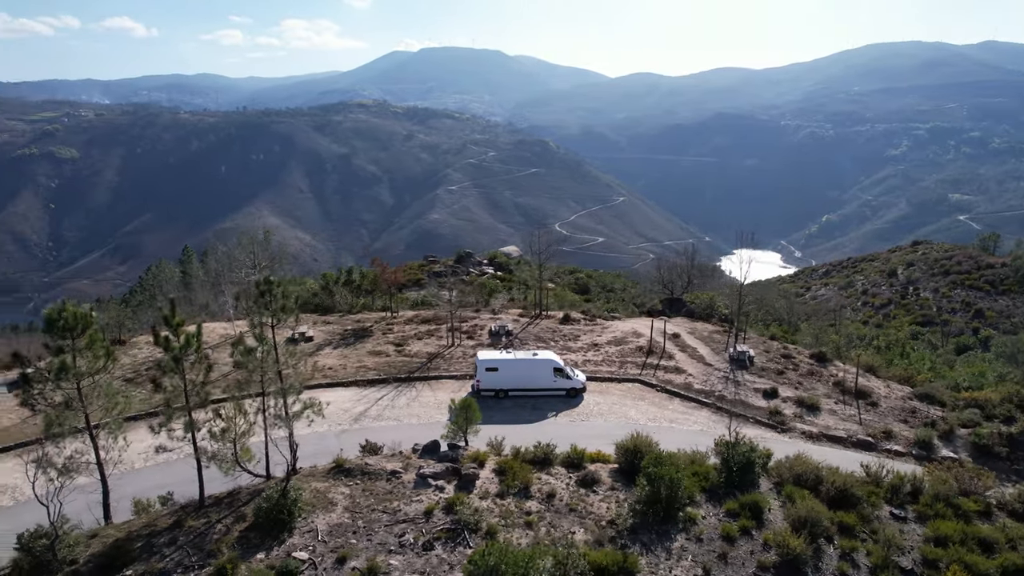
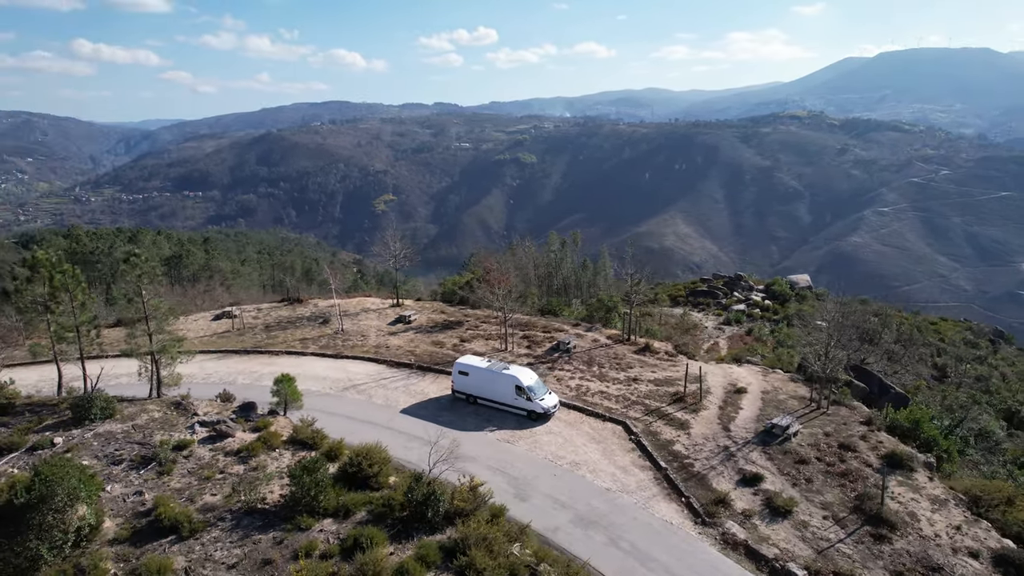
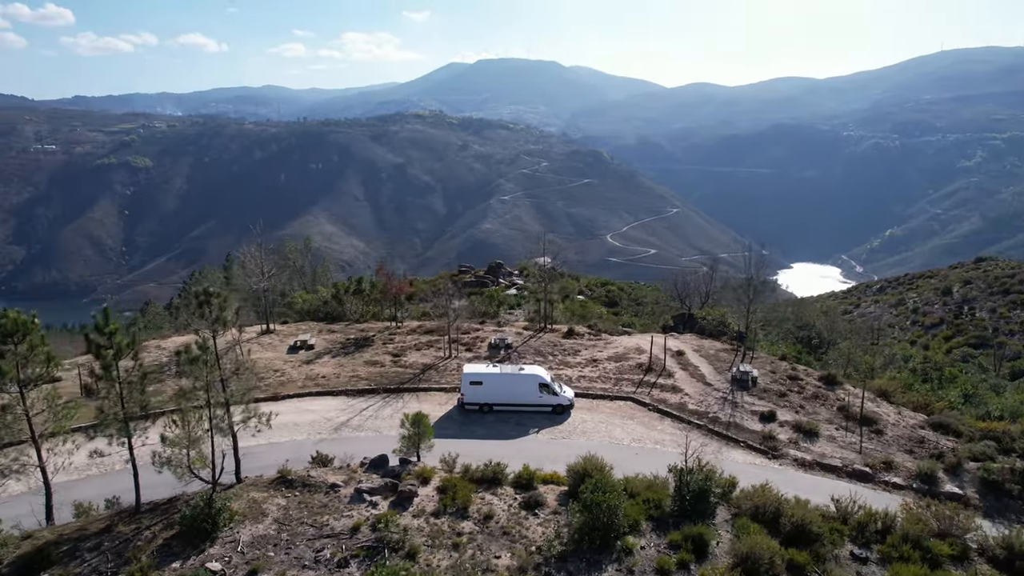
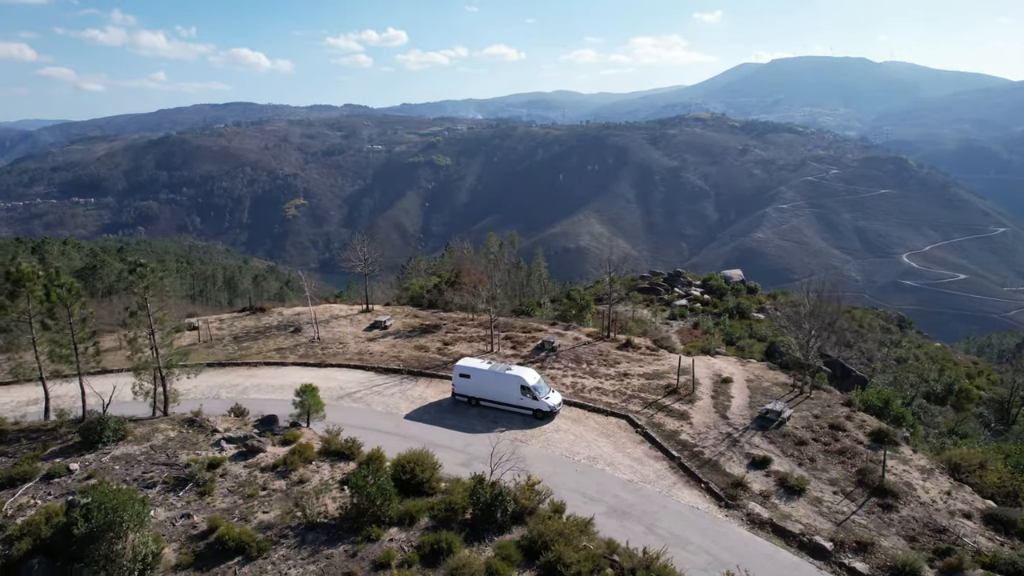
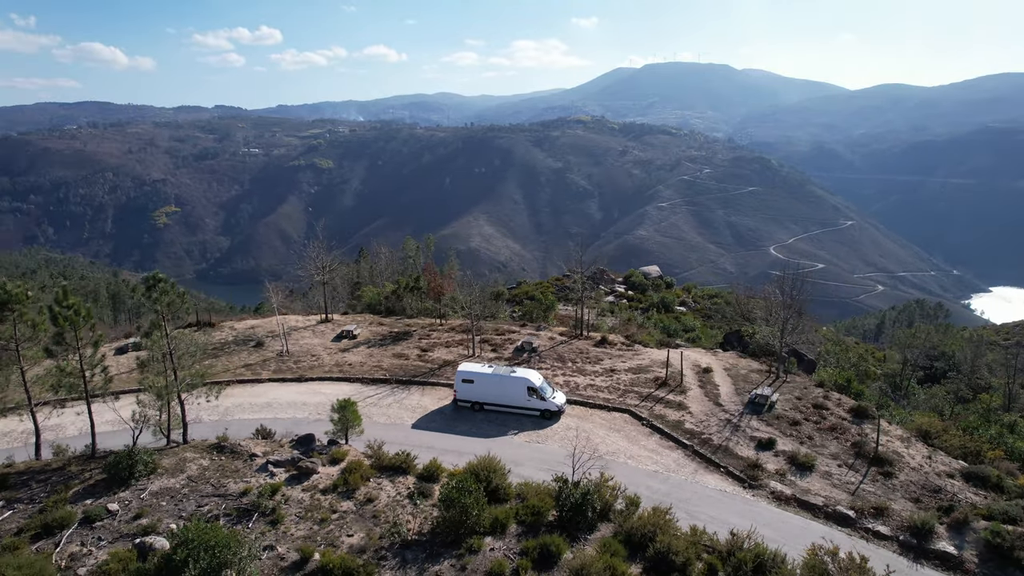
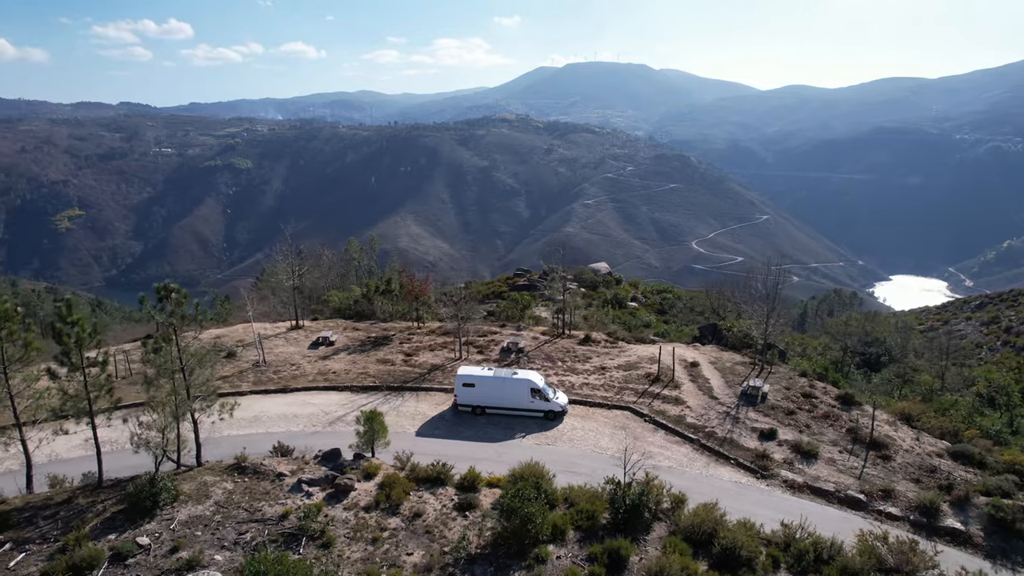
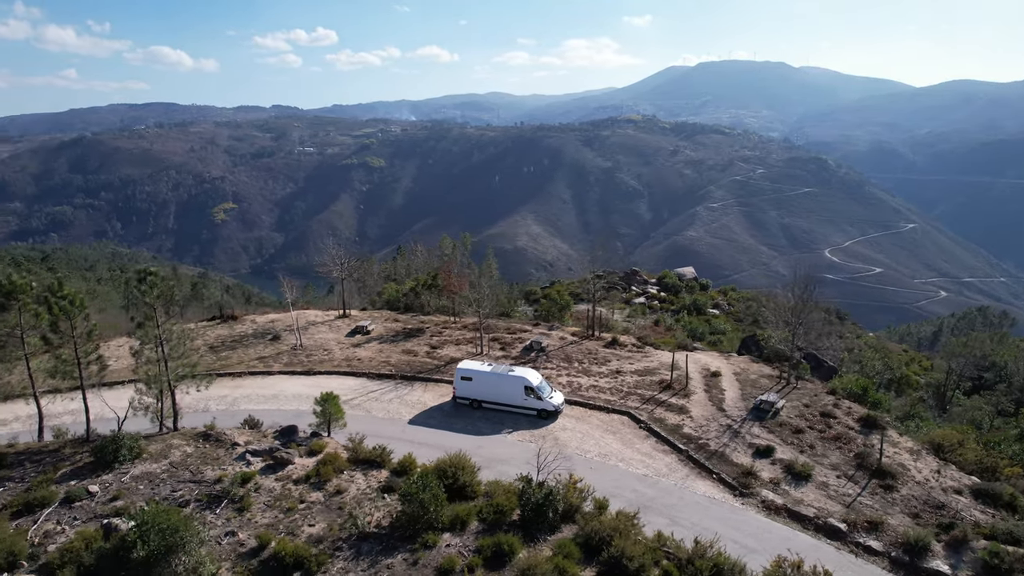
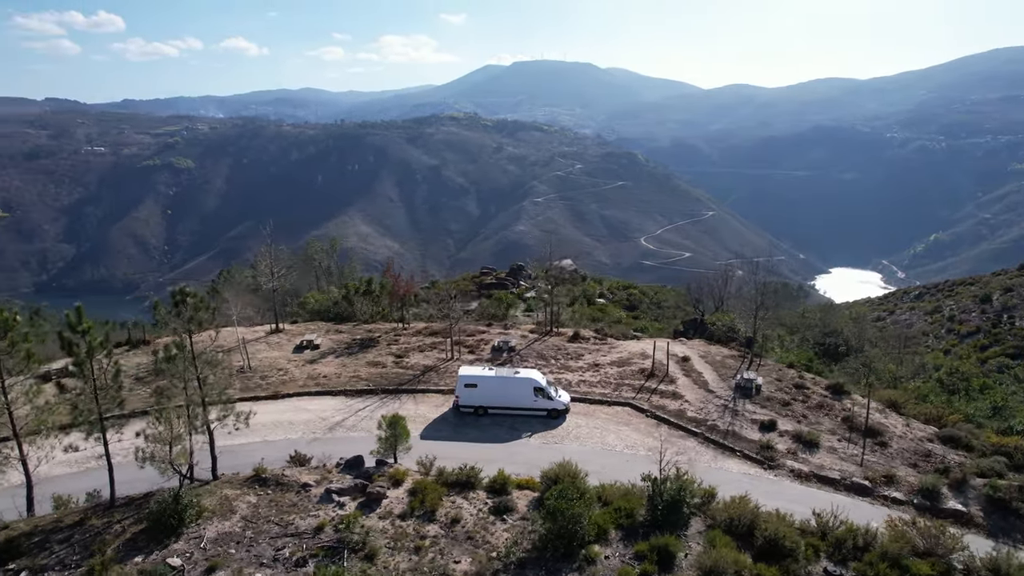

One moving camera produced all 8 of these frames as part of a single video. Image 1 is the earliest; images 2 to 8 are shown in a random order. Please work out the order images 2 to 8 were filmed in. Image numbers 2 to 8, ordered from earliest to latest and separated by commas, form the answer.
3, 8, 6, 5, 7, 4, 2
